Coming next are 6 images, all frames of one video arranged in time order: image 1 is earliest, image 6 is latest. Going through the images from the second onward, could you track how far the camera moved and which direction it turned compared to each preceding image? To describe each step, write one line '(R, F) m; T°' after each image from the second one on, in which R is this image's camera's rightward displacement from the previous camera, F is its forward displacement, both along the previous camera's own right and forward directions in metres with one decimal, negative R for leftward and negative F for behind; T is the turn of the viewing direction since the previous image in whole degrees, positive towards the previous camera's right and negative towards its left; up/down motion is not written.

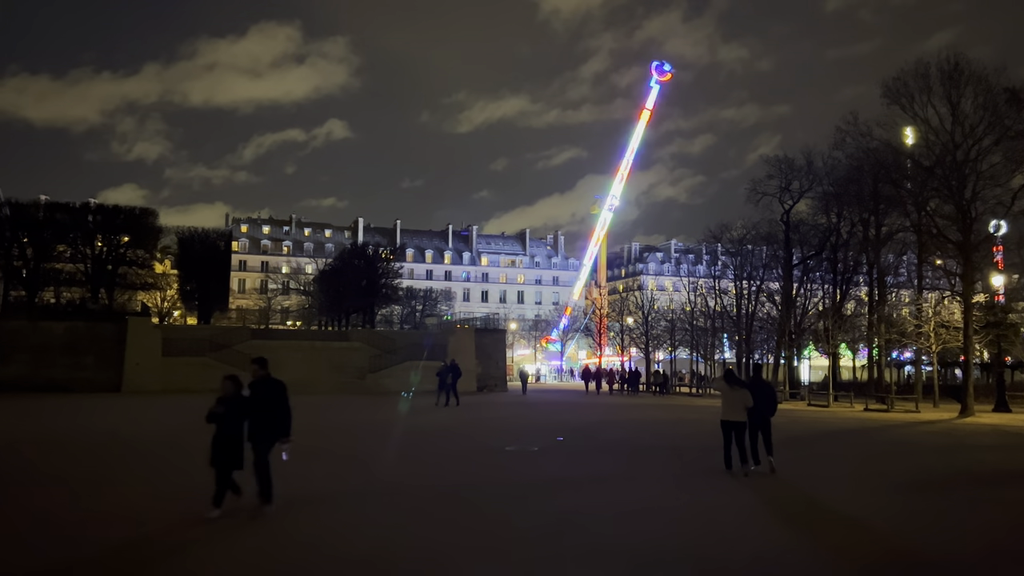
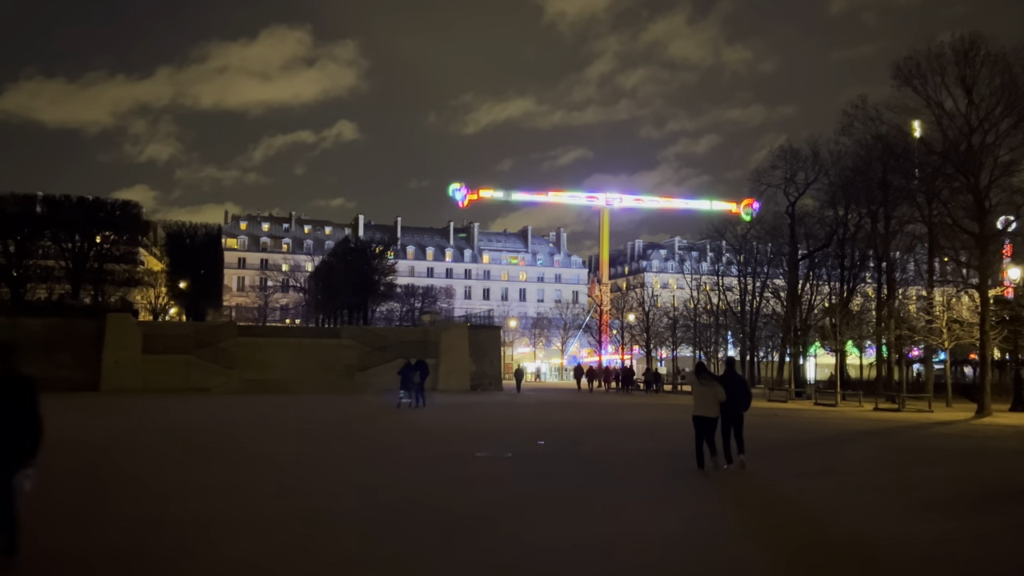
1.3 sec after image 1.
(+0.5, +1.4) m; 0°
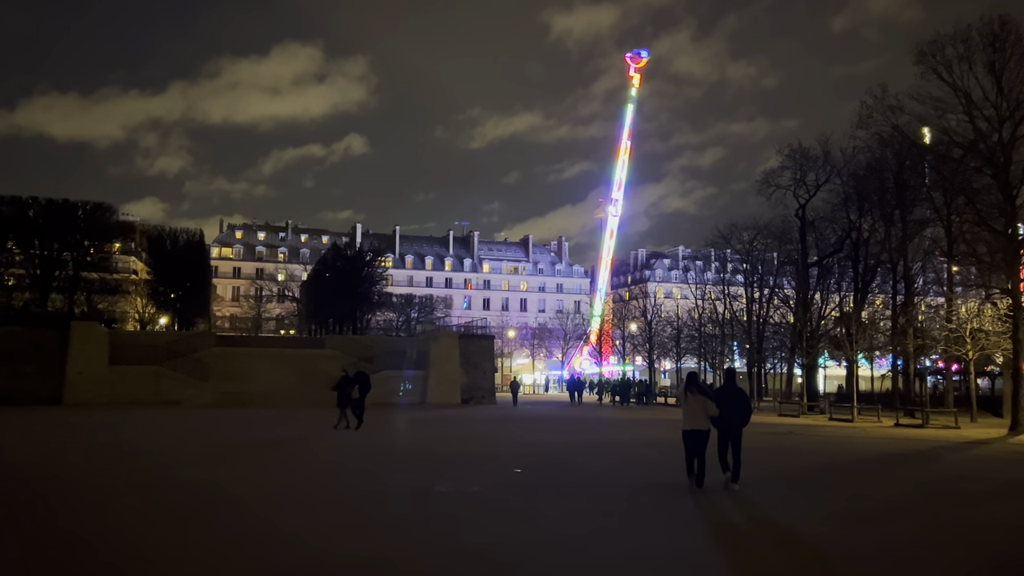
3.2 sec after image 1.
(+0.5, +2.2) m; 0°
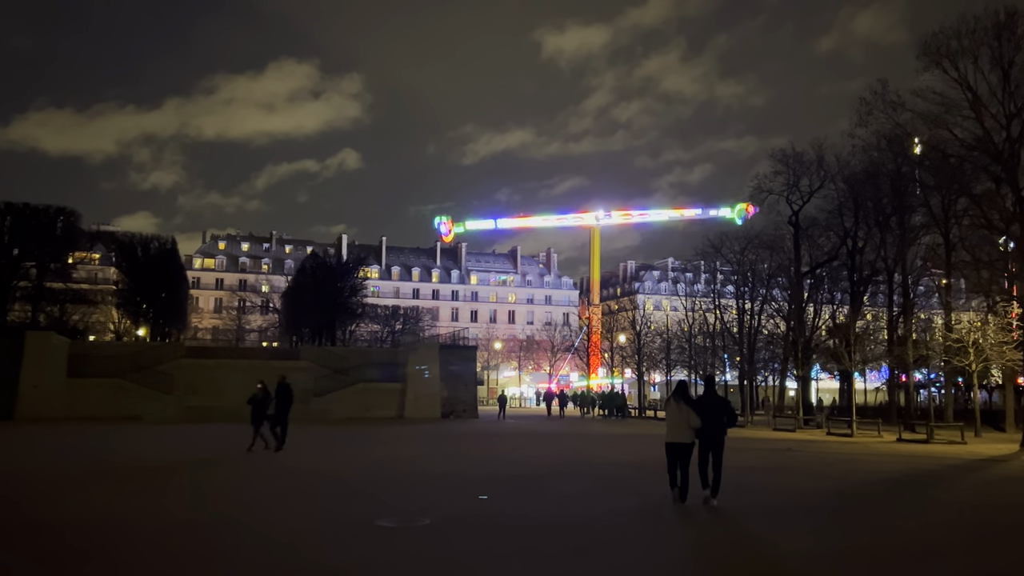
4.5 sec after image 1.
(+0.3, +1.6) m; +1°
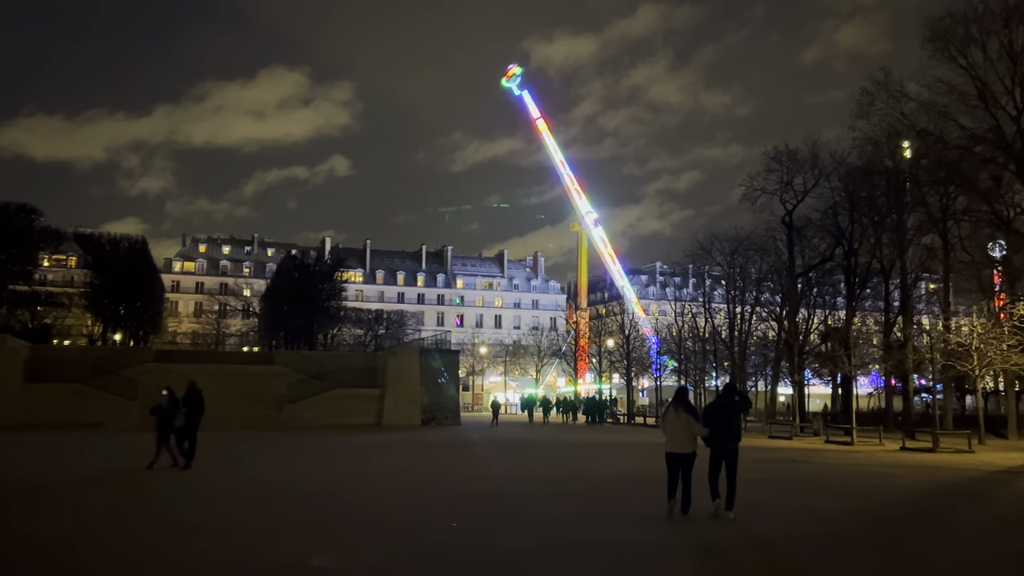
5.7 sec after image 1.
(+0.1, +1.5) m; +1°
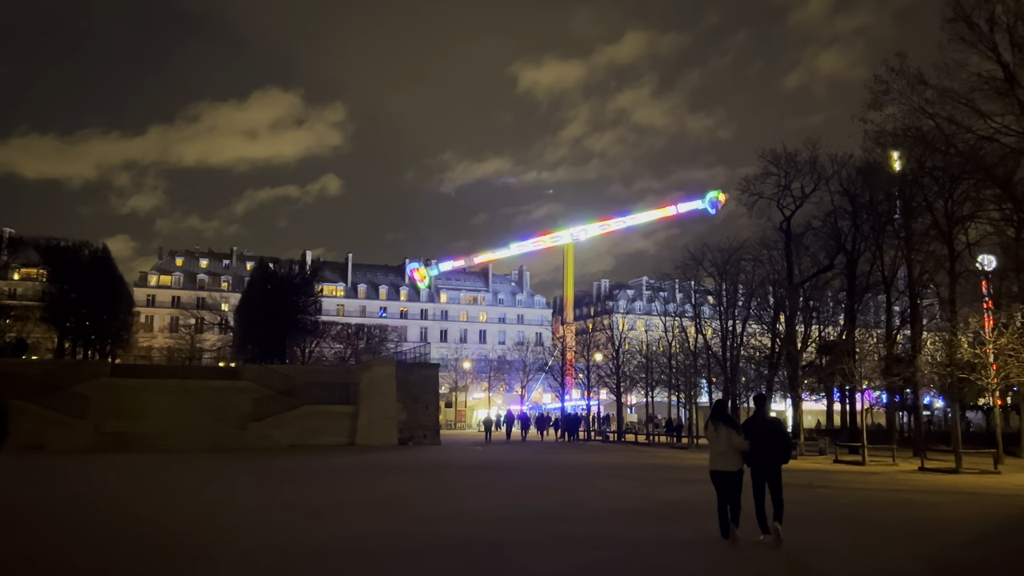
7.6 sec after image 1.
(+0.1, +2.2) m; +1°
